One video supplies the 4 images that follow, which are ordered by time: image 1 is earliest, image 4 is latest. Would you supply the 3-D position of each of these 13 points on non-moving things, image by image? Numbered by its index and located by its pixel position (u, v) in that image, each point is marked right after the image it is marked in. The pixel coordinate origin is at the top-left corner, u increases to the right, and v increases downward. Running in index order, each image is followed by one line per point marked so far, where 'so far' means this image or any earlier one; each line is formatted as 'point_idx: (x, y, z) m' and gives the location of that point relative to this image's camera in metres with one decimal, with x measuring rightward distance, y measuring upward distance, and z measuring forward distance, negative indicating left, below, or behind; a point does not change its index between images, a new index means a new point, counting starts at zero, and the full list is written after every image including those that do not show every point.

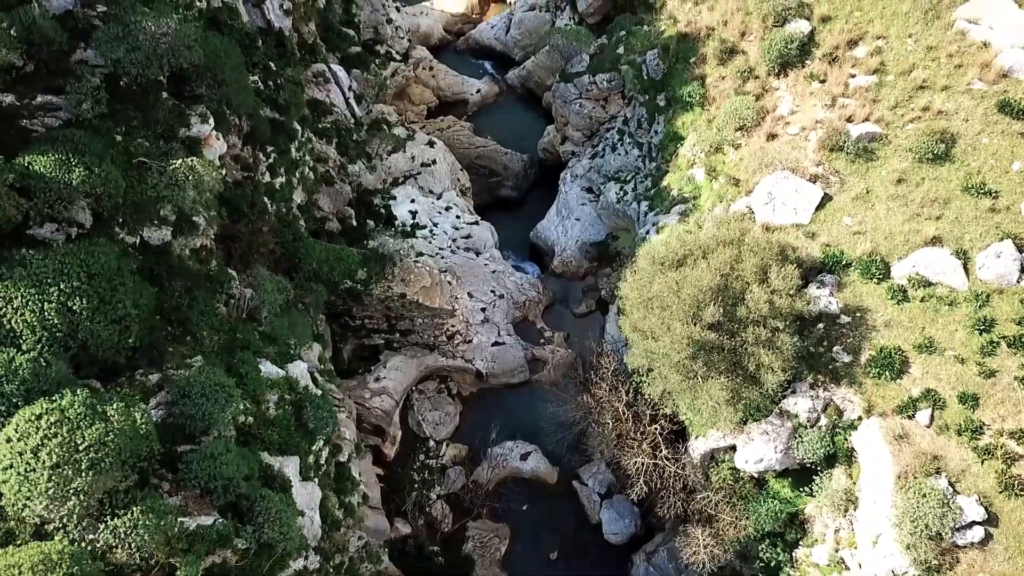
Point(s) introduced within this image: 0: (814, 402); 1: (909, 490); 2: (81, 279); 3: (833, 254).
0: (+6.3, -2.4, +16.8) m
1: (+7.6, -3.8, +15.3) m
2: (-7.0, +0.1, +13.1) m
3: (+7.1, +0.7, +17.8) m
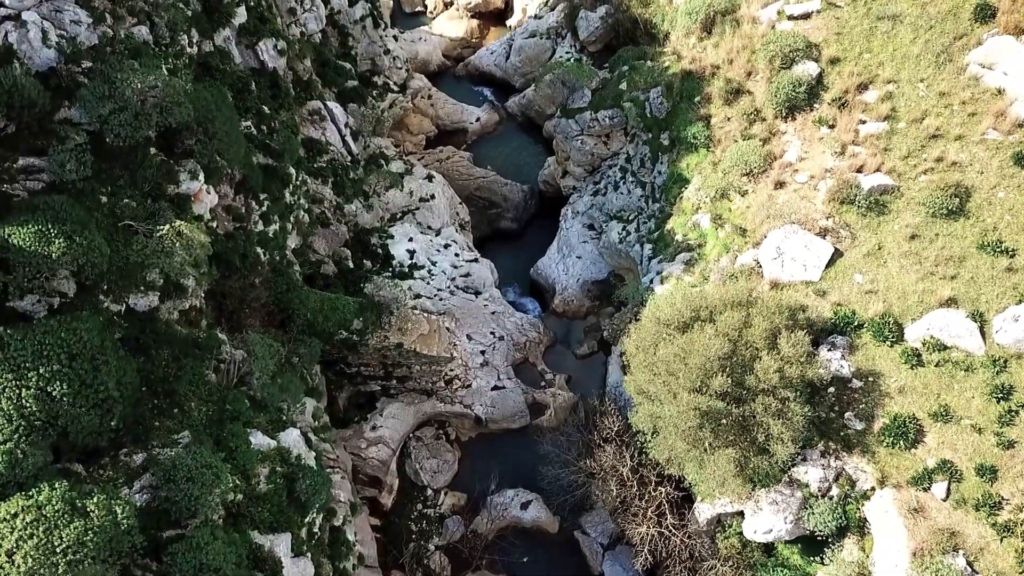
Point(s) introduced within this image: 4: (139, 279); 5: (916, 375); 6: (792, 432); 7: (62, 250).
0: (+6.3, -3.7, +16.2) m
1: (+7.6, -5.1, +14.7) m
2: (-7.0, -1.2, +12.5) m
3: (+7.1, -0.6, +17.2) m
4: (-7.0, +0.2, +15.1) m
5: (+8.2, -1.7, +16.4) m
6: (+5.4, -2.7, +15.4) m
7: (-7.6, +0.7, +13.6) m
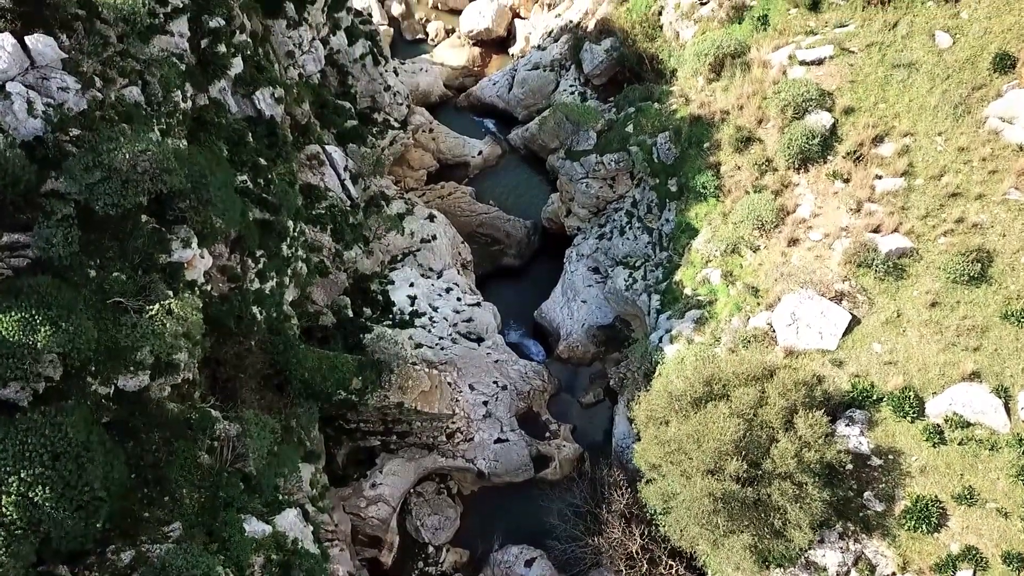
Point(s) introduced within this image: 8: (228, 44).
0: (+6.4, -5.1, +15.5) m
1: (+7.7, -6.6, +14.0) m
2: (-6.9, -2.6, +11.8) m
3: (+7.3, -2.0, +16.6) m
4: (-6.9, -1.3, +14.4) m
5: (+8.3, -3.2, +15.7) m
6: (+5.5, -4.2, +14.8) m
7: (-7.5, -0.8, +12.9) m
8: (-7.0, +6.0, +19.7) m
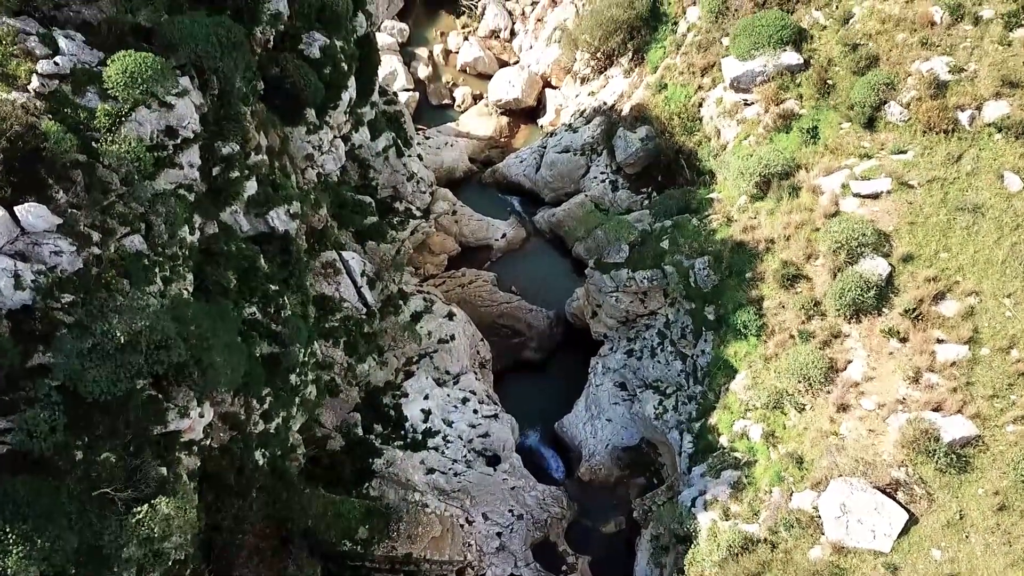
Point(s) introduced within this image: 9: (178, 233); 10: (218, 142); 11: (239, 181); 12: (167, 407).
0: (+6.6, -8.9, +14.0) m
1: (+7.8, -10.4, +12.4) m
2: (-6.6, -5.7, +10.5) m
3: (+7.6, -5.8, +15.0) m
4: (-6.5, -4.4, +13.1) m
5: (+8.6, -7.0, +14.1) m
6: (+5.7, -7.9, +13.2) m
7: (-7.1, -3.9, +11.6) m
8: (-6.2, +2.8, +18.3) m
9: (-6.8, +1.1, +16.3) m
10: (-6.4, +3.3, +17.6) m
11: (-6.2, +2.5, +18.2) m
12: (-6.4, -2.1, +14.8) m
